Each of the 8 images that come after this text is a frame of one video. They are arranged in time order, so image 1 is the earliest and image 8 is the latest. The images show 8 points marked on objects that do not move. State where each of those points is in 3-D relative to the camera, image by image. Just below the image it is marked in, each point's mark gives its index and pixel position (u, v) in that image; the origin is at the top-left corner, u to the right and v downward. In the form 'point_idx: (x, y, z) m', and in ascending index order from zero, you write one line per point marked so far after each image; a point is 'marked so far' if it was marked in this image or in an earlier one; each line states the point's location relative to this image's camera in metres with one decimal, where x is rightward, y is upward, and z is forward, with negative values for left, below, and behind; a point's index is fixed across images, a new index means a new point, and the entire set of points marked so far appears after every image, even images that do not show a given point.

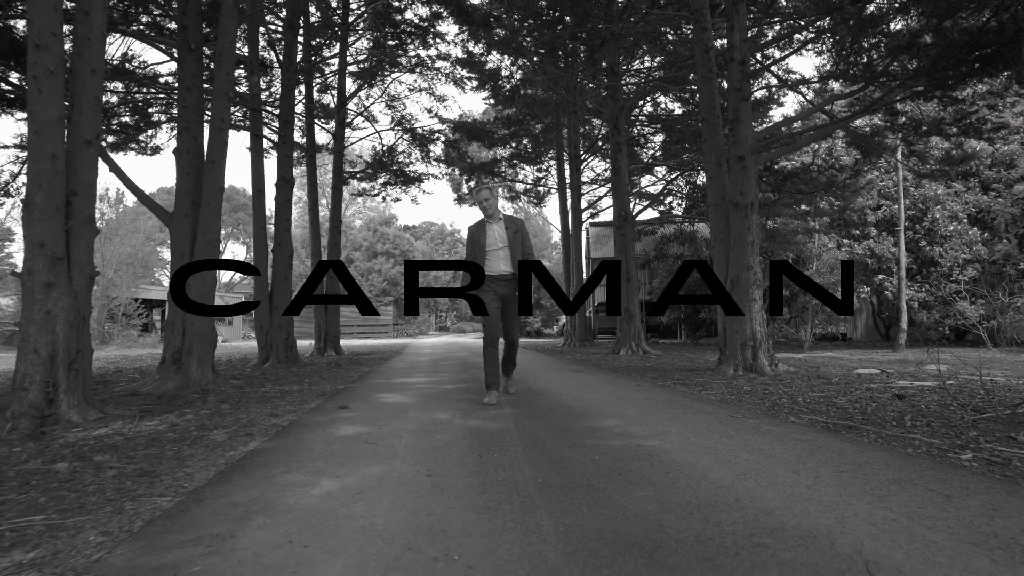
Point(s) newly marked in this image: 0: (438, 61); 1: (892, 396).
0: (-2.1, +6.2, +14.9) m
1: (+3.5, -1.0, +5.2) m
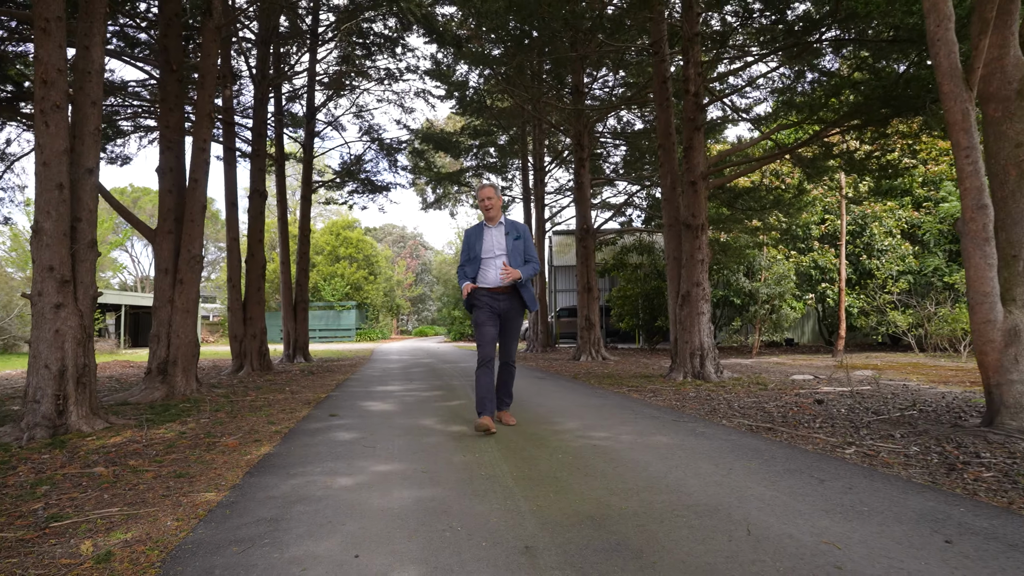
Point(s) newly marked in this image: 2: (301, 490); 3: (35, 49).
0: (-3.0, +6.0, +15.4) m
1: (+3.3, -1.2, +6.1) m
2: (-1.1, -1.0, +2.8) m
3: (-4.2, +2.1, +4.9) m
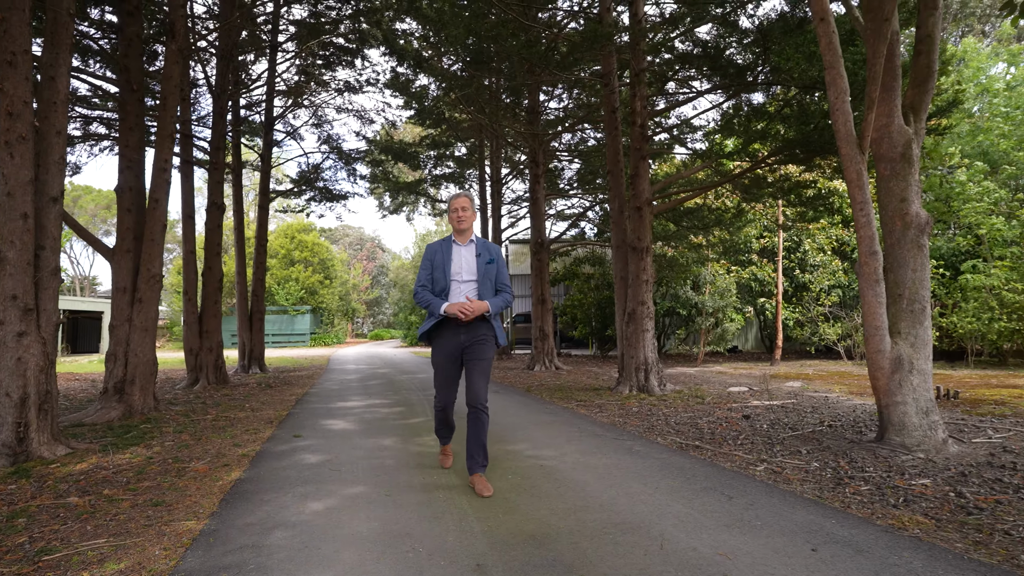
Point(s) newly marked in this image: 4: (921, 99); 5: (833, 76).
0: (-4.1, +5.7, +15.6) m
1: (+2.7, -1.5, +6.7) m
2: (-1.3, -1.3, +3.1) m
3: (-4.6, +1.8, +5.0) m
4: (+3.8, +1.8, +5.2) m
5: (+2.8, +1.9, +5.0) m
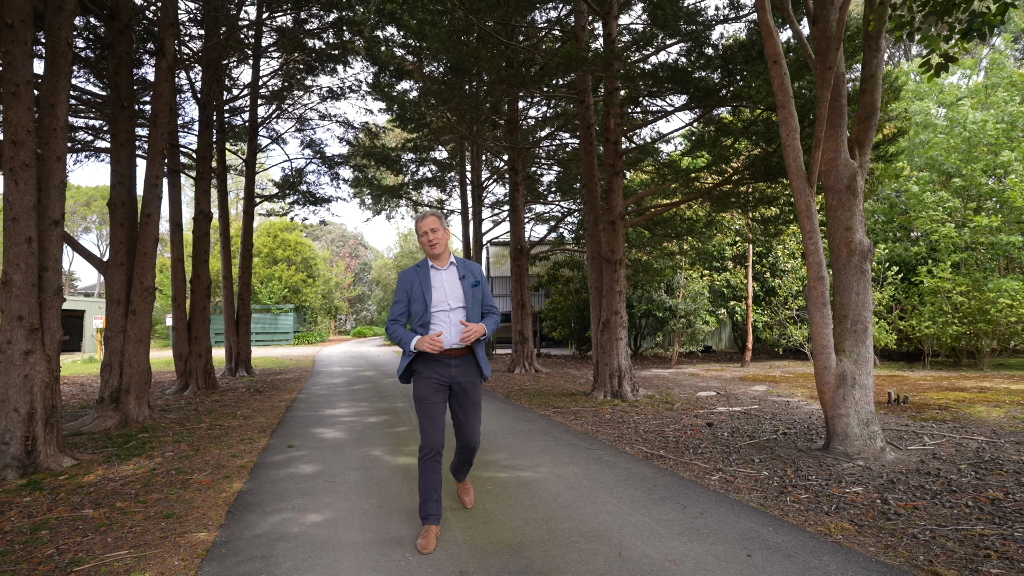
0: (-4.6, +5.6, +15.8) m
1: (+2.5, -1.7, +7.2) m
2: (-1.5, -1.5, +3.5) m
3: (-4.7, +1.6, +5.2) m
4: (+3.6, +1.6, +5.7) m
5: (+2.6, +1.7, +5.5) m
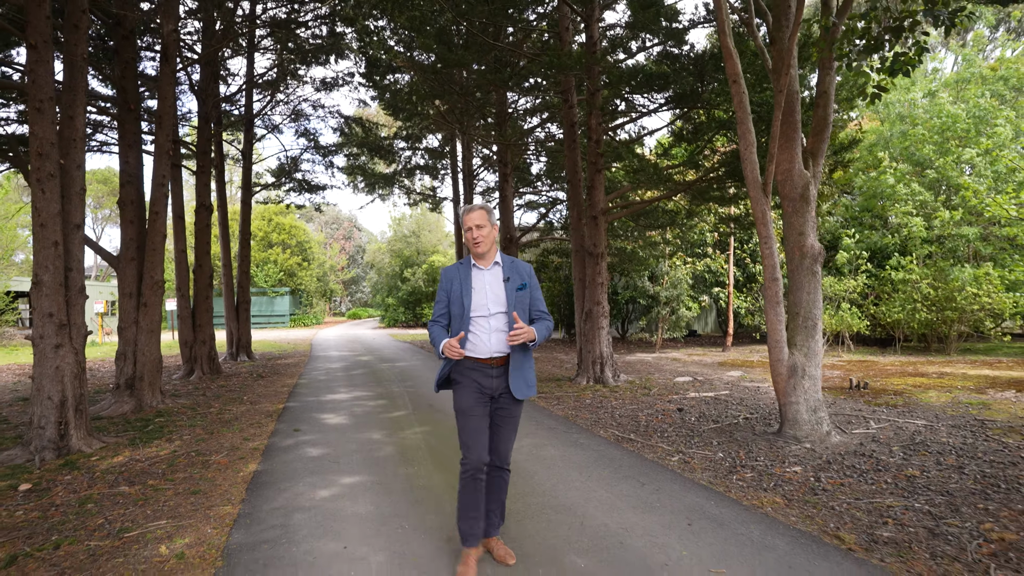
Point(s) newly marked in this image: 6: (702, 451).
0: (-4.9, +5.9, +16.1) m
1: (+2.3, -1.7, +7.8) m
2: (-1.6, -1.6, +4.1) m
3: (-4.9, +1.6, +5.6) m
4: (+3.4, +1.6, +6.2) m
5: (+2.5, +1.7, +6.0) m
6: (+1.9, -1.6, +5.5) m
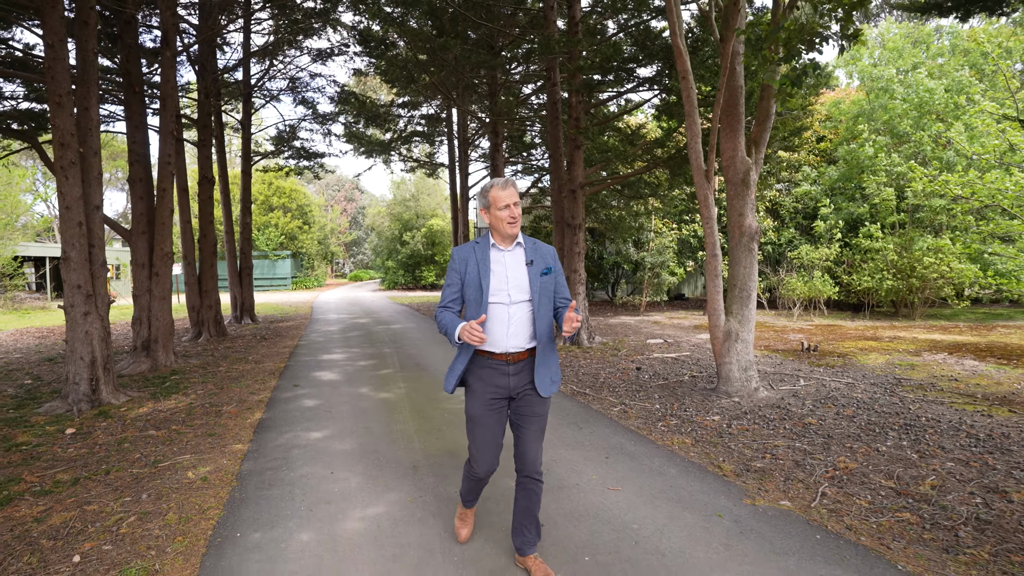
0: (-5.2, +6.9, +16.5) m
1: (+2.0, -1.2, +8.7) m
2: (-2.0, -1.4, +5.0) m
3: (-5.2, +1.9, +6.4) m
4: (+3.1, +1.9, +6.9) m
5: (+2.1, +2.0, +6.7) m
6: (+1.5, -1.3, +6.4) m
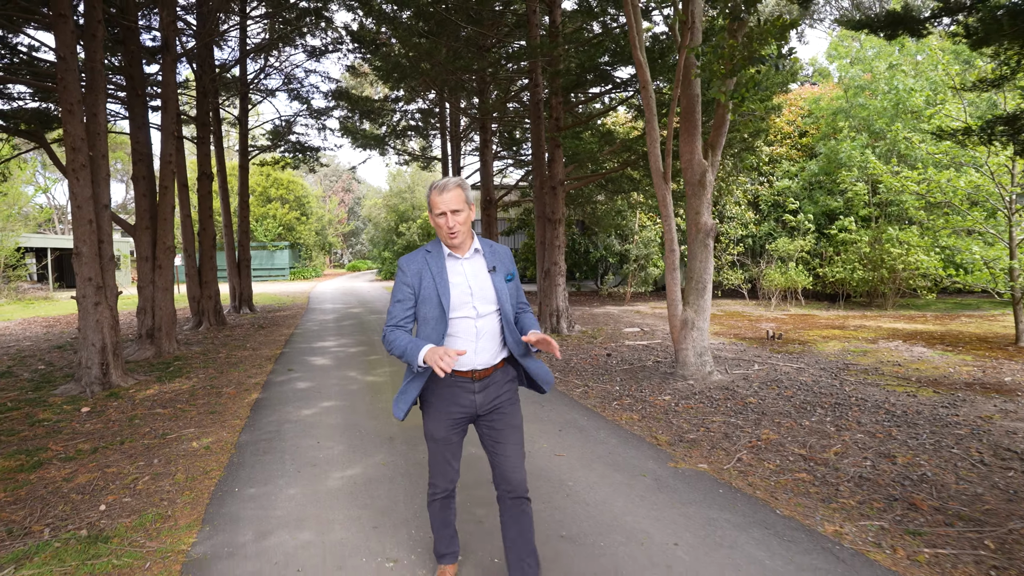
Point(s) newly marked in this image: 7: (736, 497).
0: (-5.5, +7.2, +17.0) m
1: (+1.6, -1.1, +9.4) m
2: (-2.3, -1.3, +5.6) m
3: (-5.6, +2.0, +6.9) m
4: (+2.8, +2.0, +7.4) m
5: (+1.8, +2.1, +7.3) m
6: (+1.2, -1.2, +7.0) m
7: (+1.5, -1.4, +3.7) m
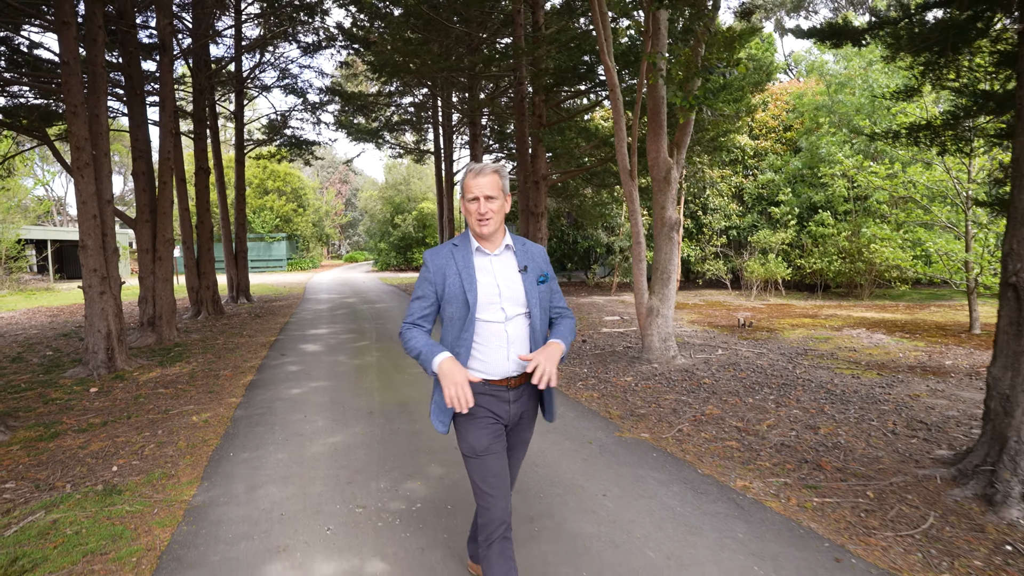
0: (-5.8, +7.5, +17.4) m
1: (+1.3, -0.9, +9.9) m
2: (-2.6, -1.2, +6.2) m
3: (-5.9, +2.2, +7.4) m
4: (+2.4, +2.1, +7.9) m
5: (+1.5, +2.2, +7.8) m
6: (+0.8, -1.1, +7.6) m
7: (+1.2, -1.3, +4.3) m
